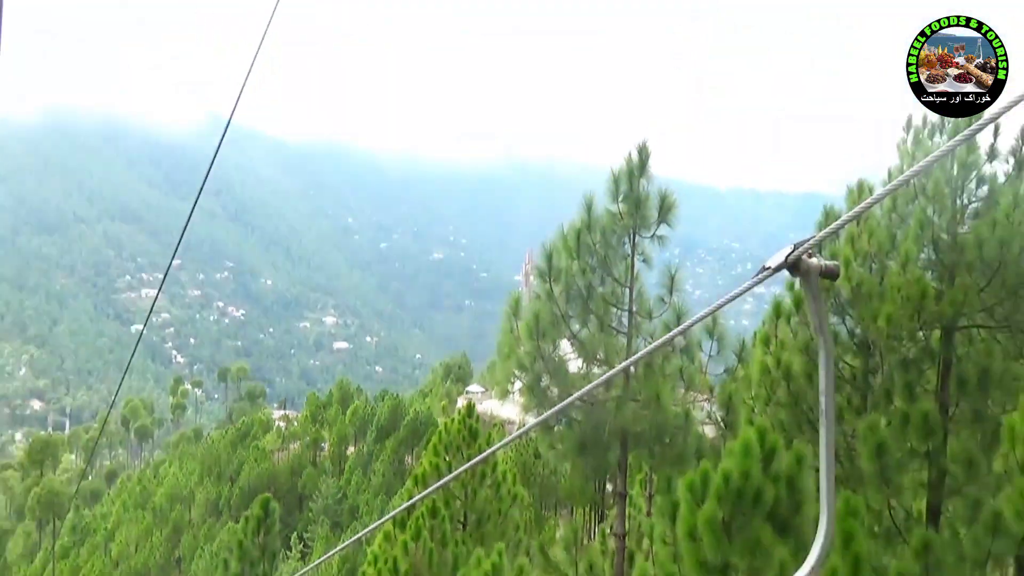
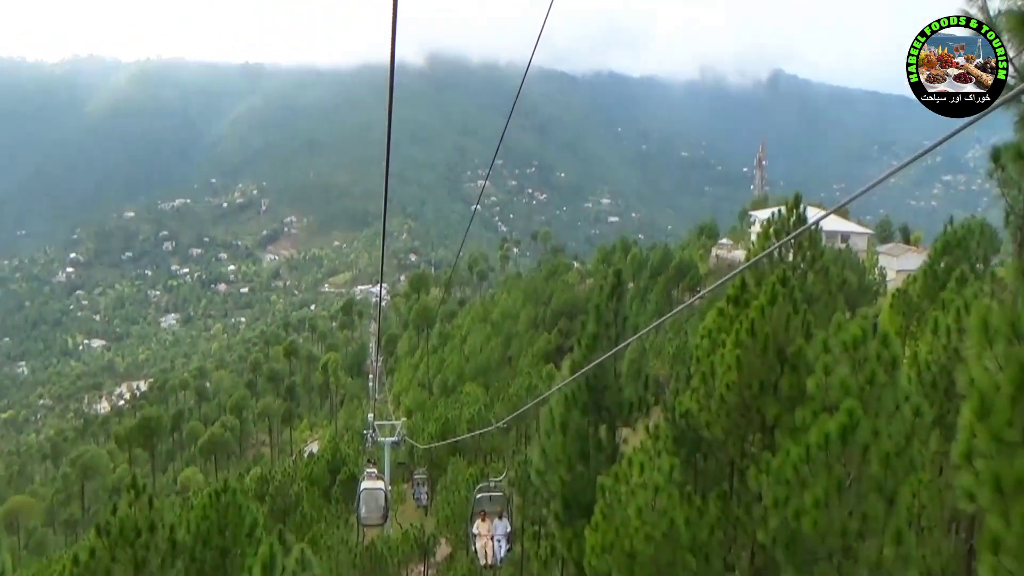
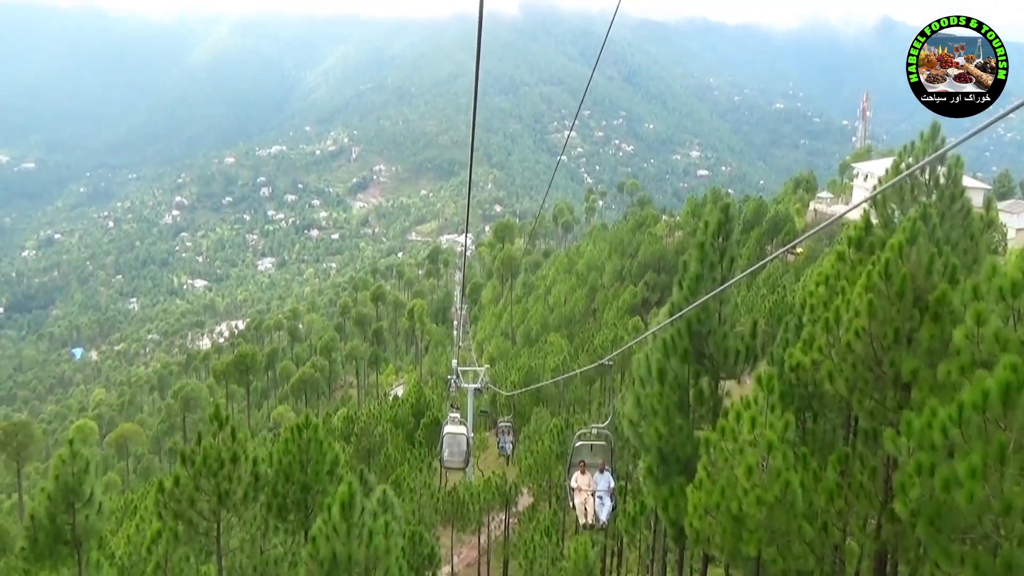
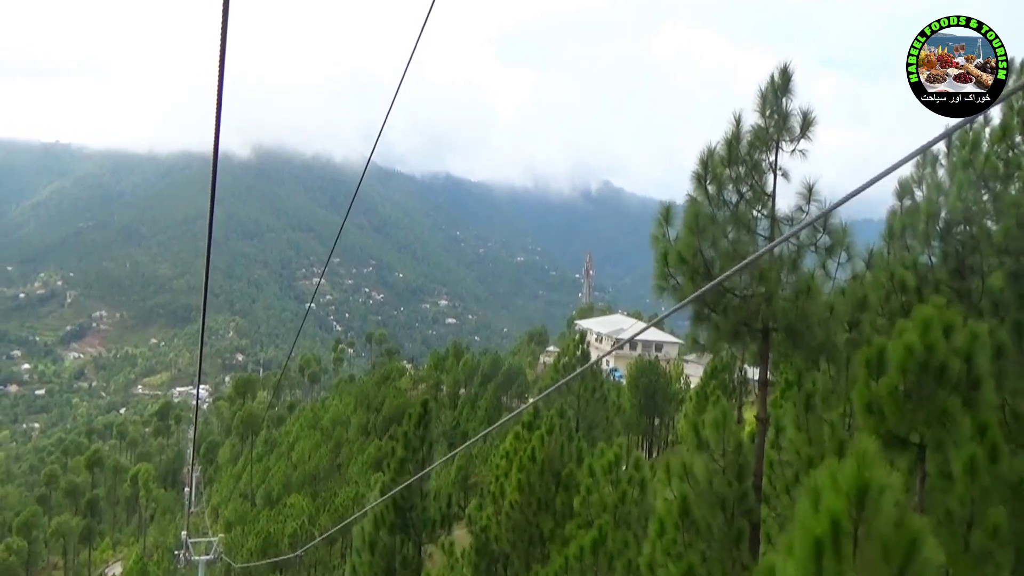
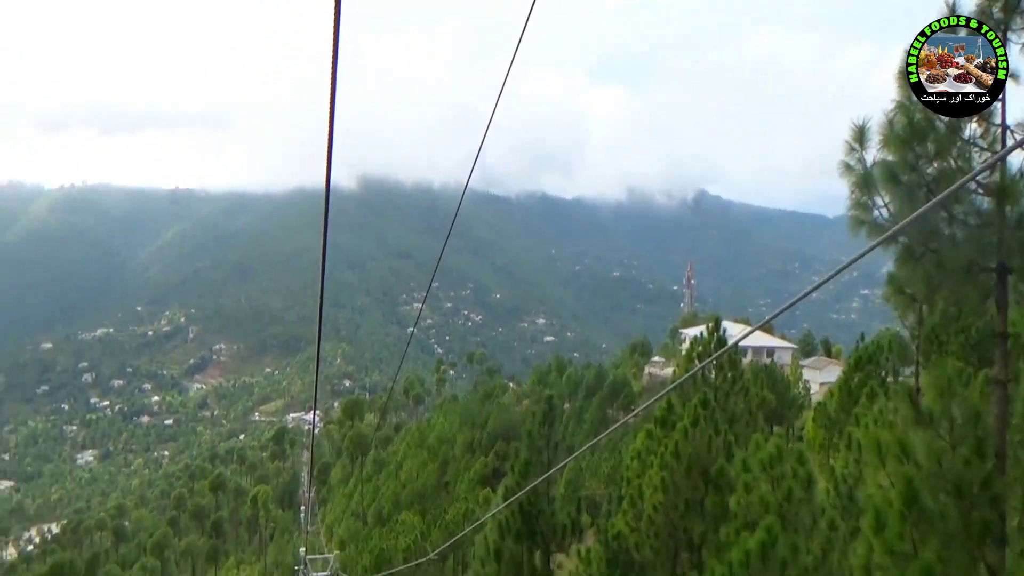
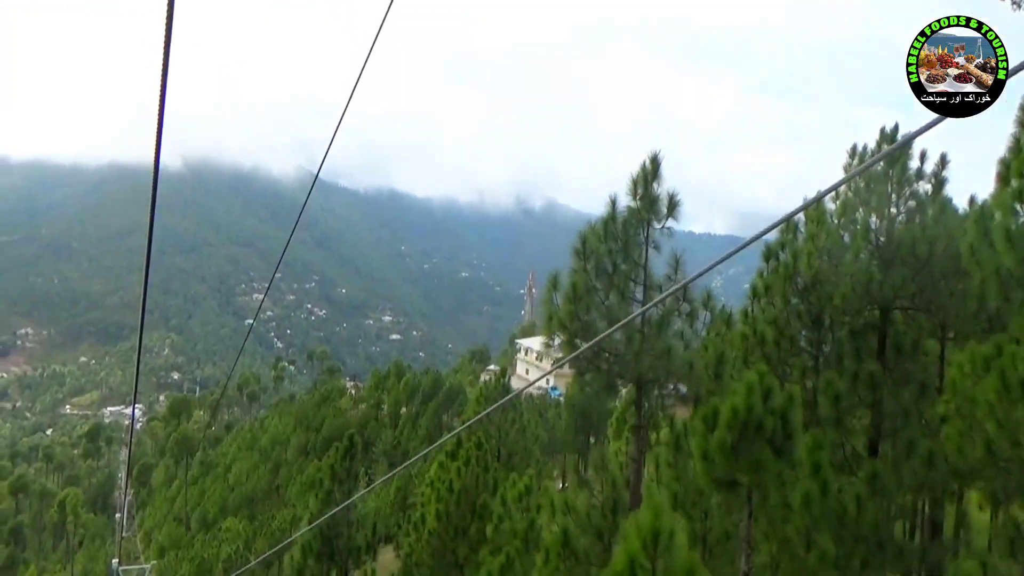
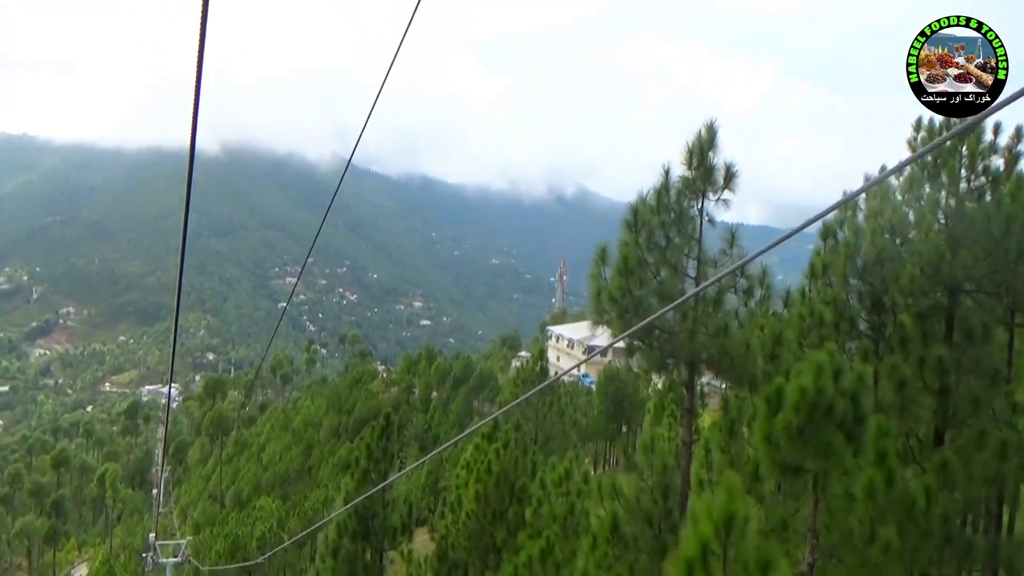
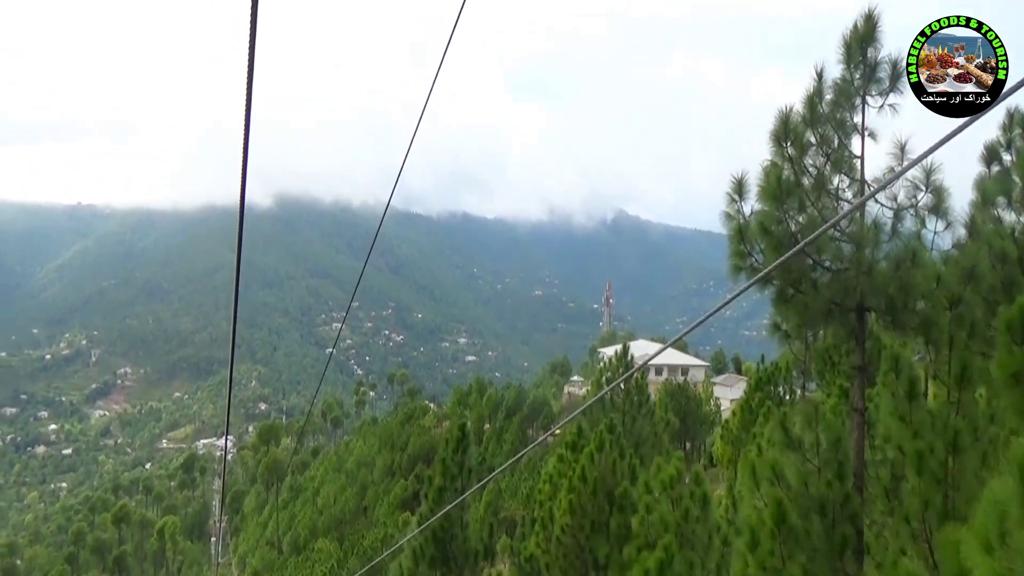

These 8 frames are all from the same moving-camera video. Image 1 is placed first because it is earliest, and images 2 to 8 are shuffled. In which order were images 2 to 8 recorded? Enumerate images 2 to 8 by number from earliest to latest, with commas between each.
6, 7, 4, 8, 5, 2, 3
